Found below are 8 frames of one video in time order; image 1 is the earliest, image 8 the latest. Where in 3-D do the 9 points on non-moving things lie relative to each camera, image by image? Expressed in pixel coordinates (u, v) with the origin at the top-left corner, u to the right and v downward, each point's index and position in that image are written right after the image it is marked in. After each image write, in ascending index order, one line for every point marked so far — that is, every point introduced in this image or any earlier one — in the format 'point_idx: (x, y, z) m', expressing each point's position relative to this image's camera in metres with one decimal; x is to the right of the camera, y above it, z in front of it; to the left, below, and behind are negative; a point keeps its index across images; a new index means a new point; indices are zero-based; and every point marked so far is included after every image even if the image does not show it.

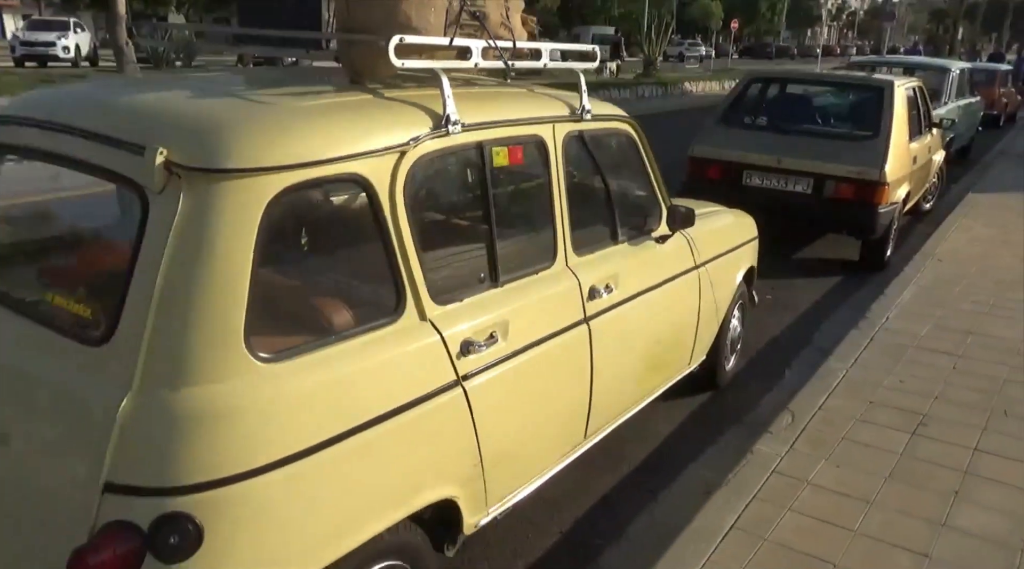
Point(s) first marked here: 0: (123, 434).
0: (-0.9, -0.3, +1.8) m
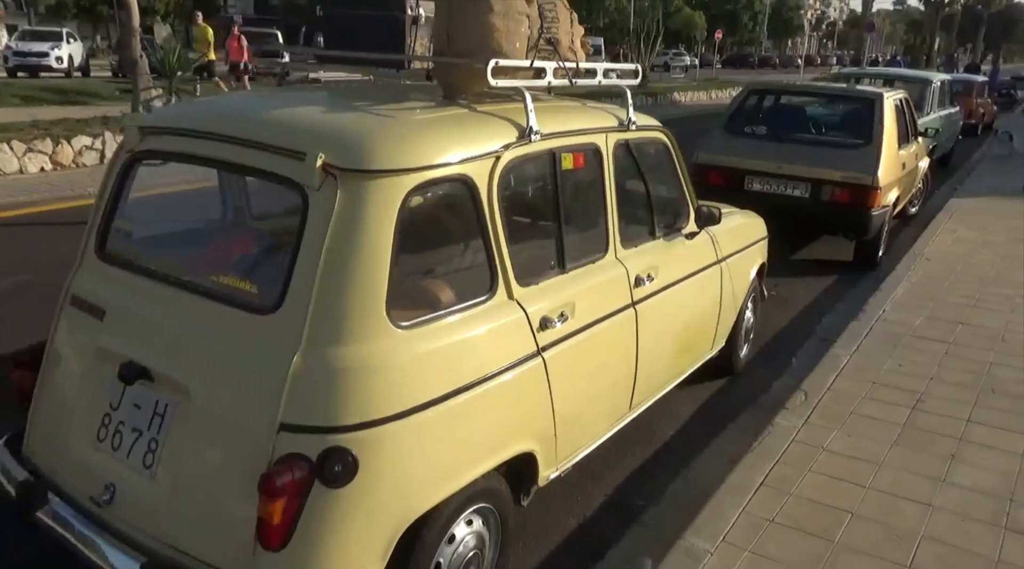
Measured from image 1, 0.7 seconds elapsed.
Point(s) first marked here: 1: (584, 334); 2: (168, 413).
0: (-0.6, -0.3, +2.2) m
1: (+0.3, -0.2, +3.2) m
2: (-1.1, -0.4, +2.5) m
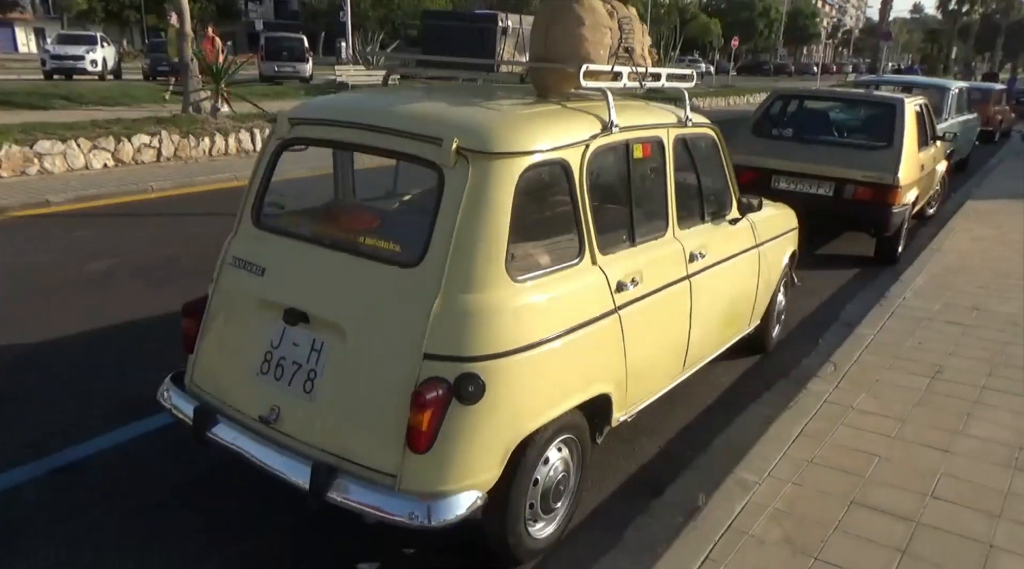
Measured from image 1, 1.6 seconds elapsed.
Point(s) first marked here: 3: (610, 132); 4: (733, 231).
0: (-0.3, -0.1, +2.8) m
1: (+0.7, -0.1, +3.7) m
2: (-0.7, -0.2, +3.0) m
3: (+0.4, +0.7, +3.4) m
4: (+1.3, +0.3, +4.7) m
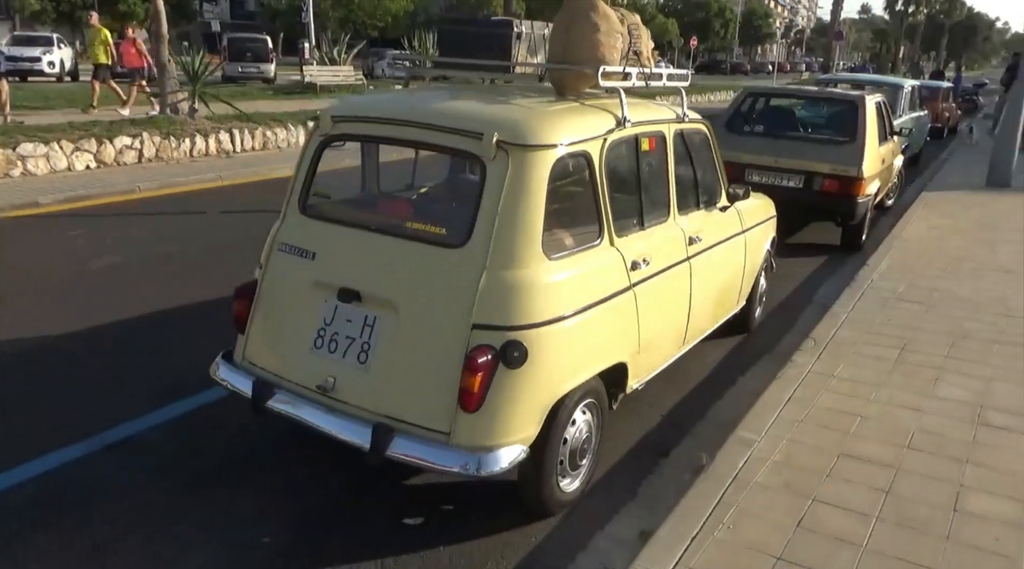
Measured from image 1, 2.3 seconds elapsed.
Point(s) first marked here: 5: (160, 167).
0: (-0.1, 0.0, +3.2) m
1: (+0.8, 0.0, +4.1) m
2: (-0.6, -0.2, +3.4) m
3: (+0.6, +0.8, +3.8) m
4: (+1.4, +0.4, +5.1) m
5: (-5.4, +1.8, +11.9) m
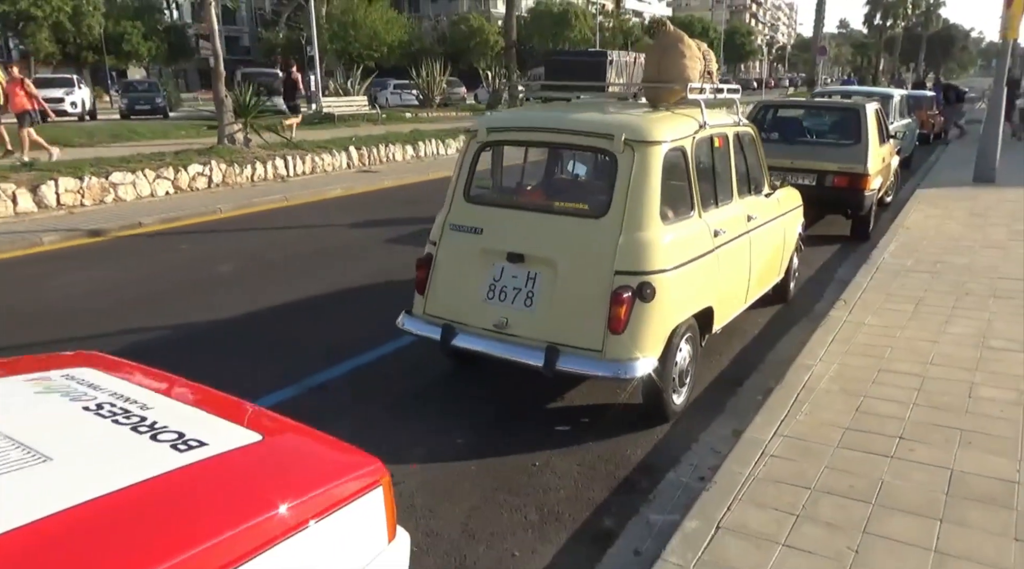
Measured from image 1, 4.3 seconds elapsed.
0: (+0.6, +0.2, +4.4) m
1: (+1.5, +0.3, +5.3) m
2: (+0.1, 0.0, +4.6) m
3: (+1.2, +1.0, +5.1) m
4: (+2.1, +0.7, +6.3) m
5: (-4.8, +1.6, +13.1) m
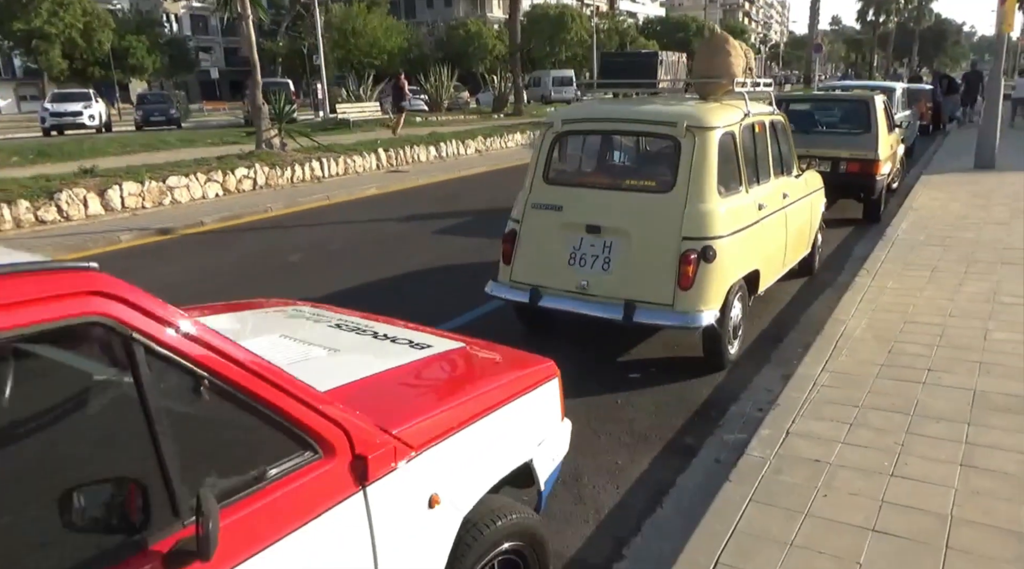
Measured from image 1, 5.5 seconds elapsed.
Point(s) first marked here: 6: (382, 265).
0: (+1.2, +0.4, +5.1) m
1: (+2.0, +0.5, +6.1) m
2: (+0.7, +0.3, +5.4) m
3: (+1.8, +1.3, +5.9) m
4: (+2.6, +0.9, +7.1) m
5: (-4.3, +1.7, +13.9) m
6: (-1.5, +0.2, +8.8) m
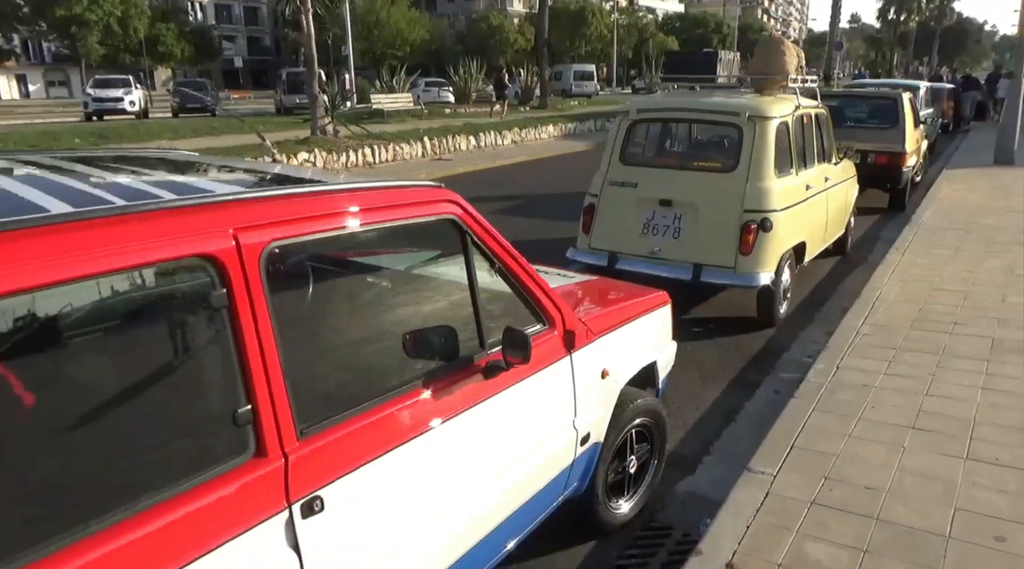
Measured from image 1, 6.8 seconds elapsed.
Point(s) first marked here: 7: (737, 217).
0: (+1.8, +0.7, +6.0) m
1: (+2.7, +0.8, +7.0) m
2: (+1.4, +0.6, +6.3) m
3: (+2.5, +1.5, +6.7) m
4: (+3.3, +1.2, +8.0) m
5: (-3.4, +2.1, +14.8) m
6: (-0.8, +0.6, +9.7) m
7: (+1.8, +0.5, +6.0) m
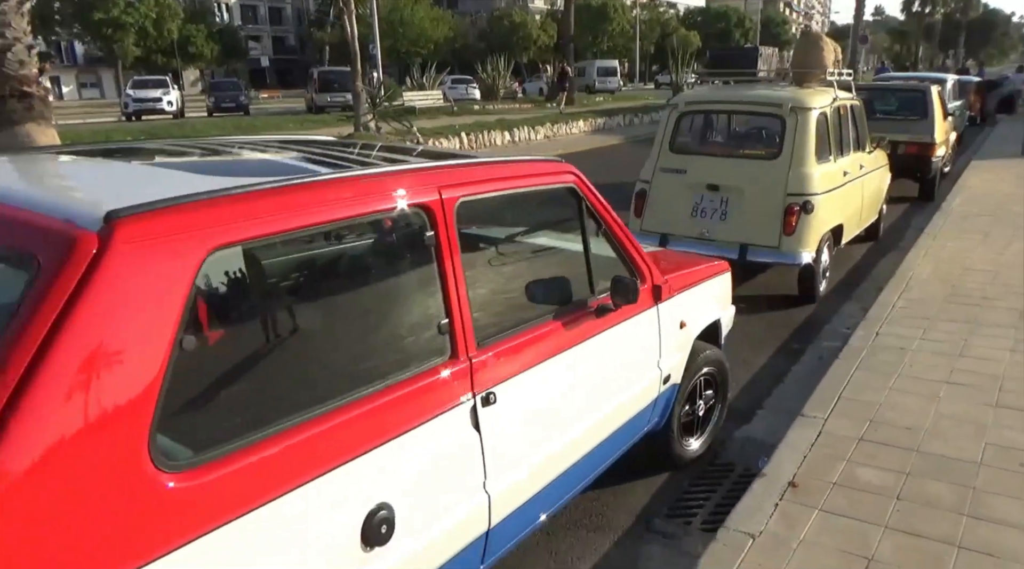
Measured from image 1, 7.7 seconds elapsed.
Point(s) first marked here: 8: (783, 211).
0: (+2.4, +0.9, +6.5) m
1: (+3.3, +1.0, +7.5) m
2: (+1.9, +0.7, +6.8) m
3: (+3.0, +1.7, +7.2) m
4: (+3.9, +1.4, +8.4) m
5: (-2.7, +2.3, +15.4) m
6: (-0.1, +0.8, +10.3) m
7: (+2.3, +0.7, +6.6) m
8: (+2.3, +0.6, +6.5) m
